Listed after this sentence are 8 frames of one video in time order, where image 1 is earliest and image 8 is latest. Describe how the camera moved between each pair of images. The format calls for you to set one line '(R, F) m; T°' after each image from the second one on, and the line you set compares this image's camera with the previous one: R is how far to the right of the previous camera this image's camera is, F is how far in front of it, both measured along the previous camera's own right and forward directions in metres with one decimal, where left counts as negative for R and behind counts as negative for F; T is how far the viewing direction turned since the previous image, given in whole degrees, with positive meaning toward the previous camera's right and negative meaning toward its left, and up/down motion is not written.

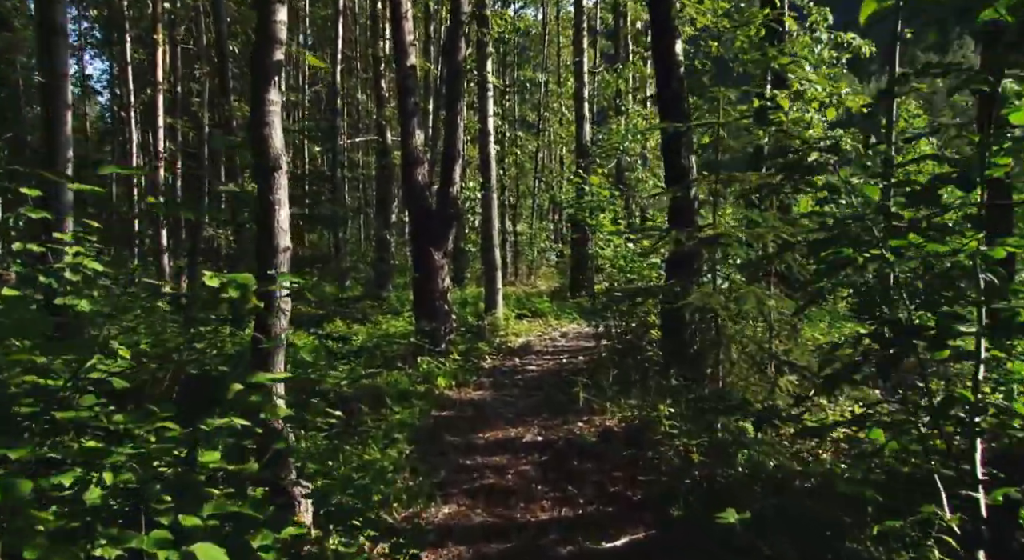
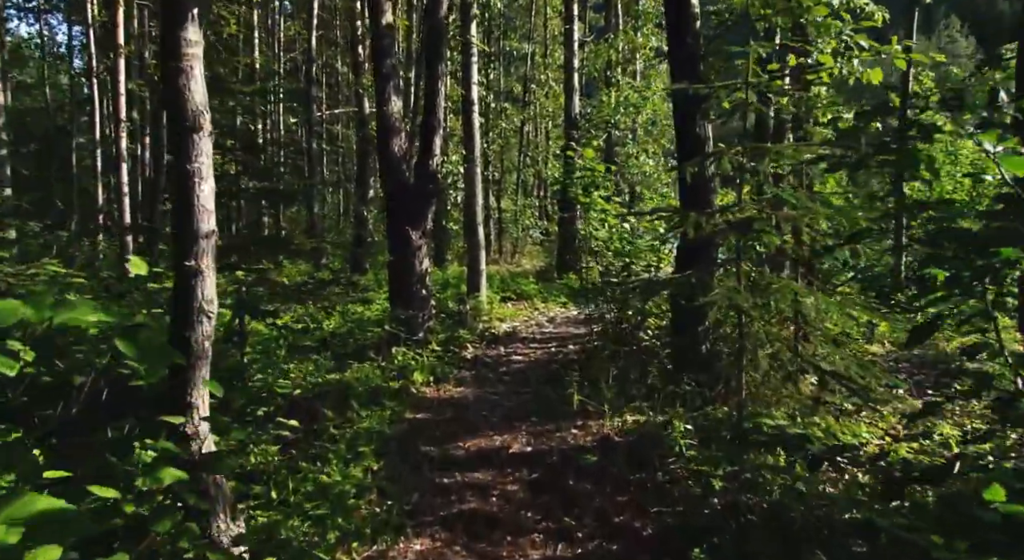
(0.0, +1.2) m; +1°
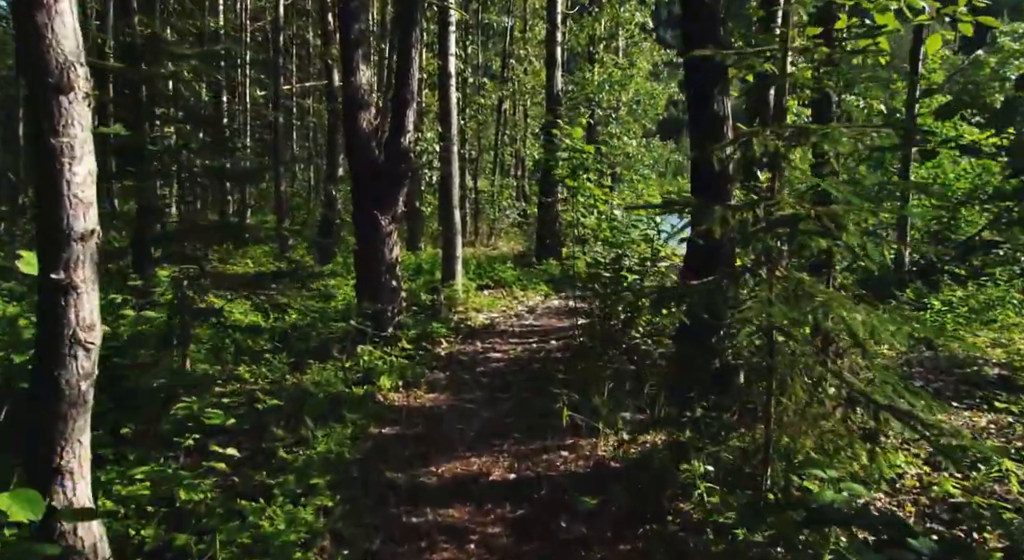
(-0.1, +1.2) m; +1°
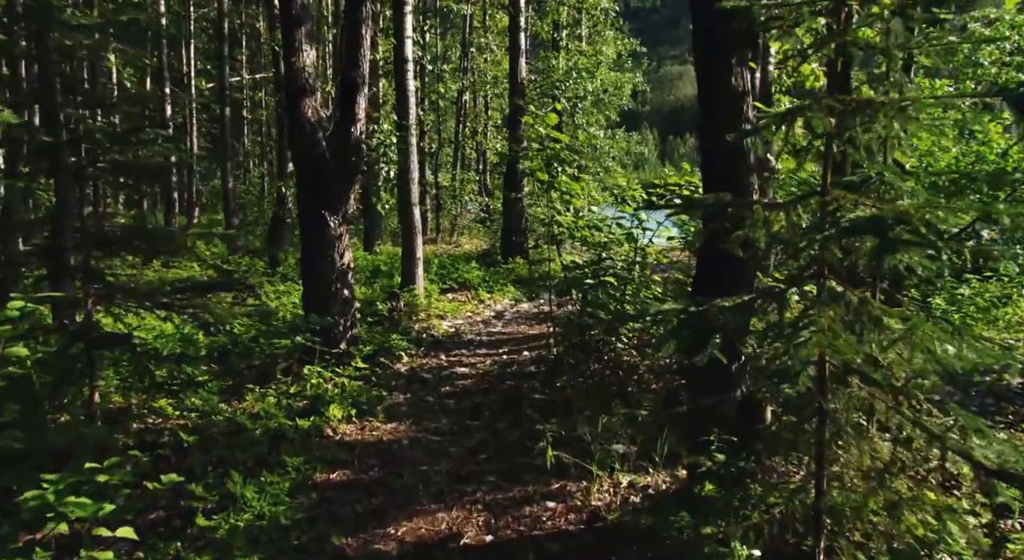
(-0.1, +1.3) m; +2°
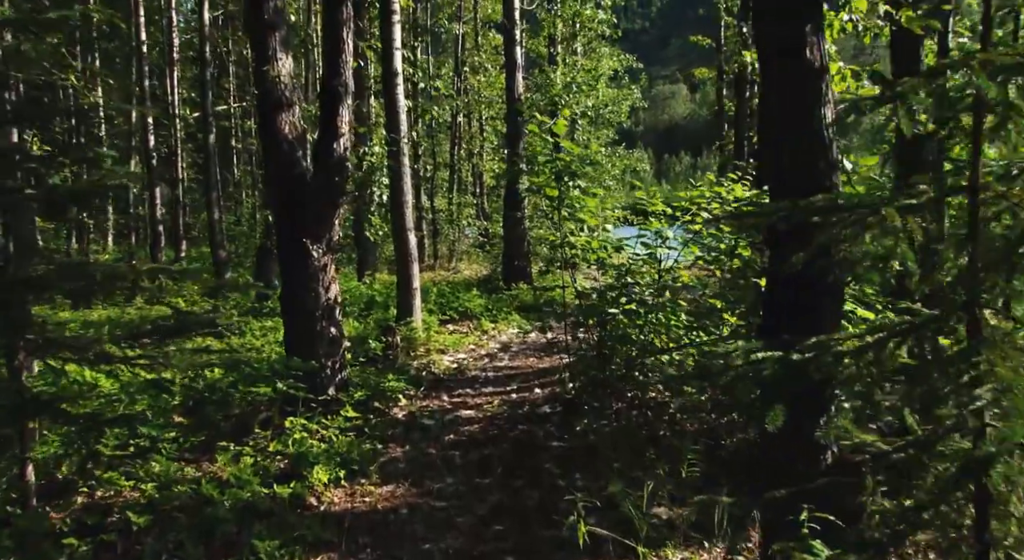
(-0.1, +1.2) m; 0°
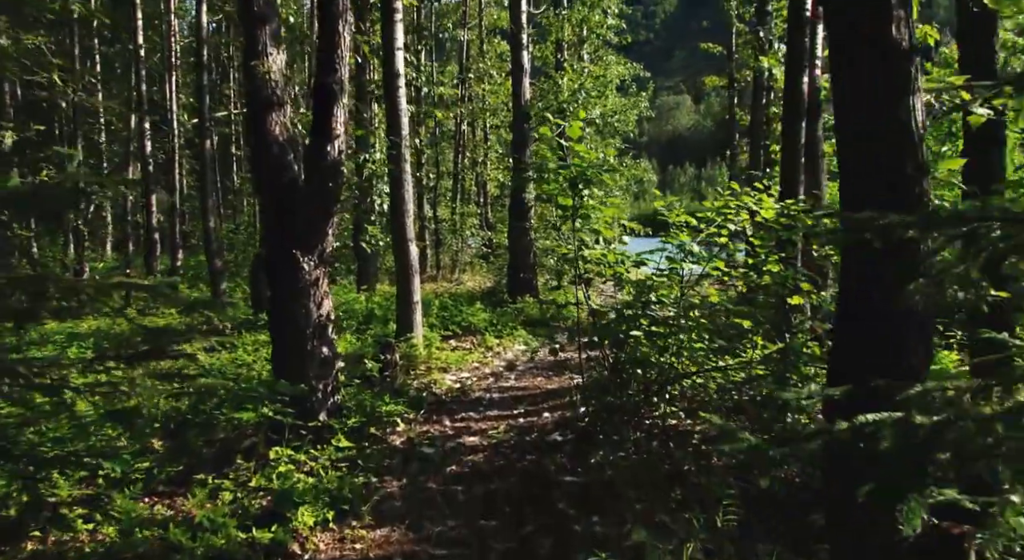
(-0.1, +0.8) m; 0°
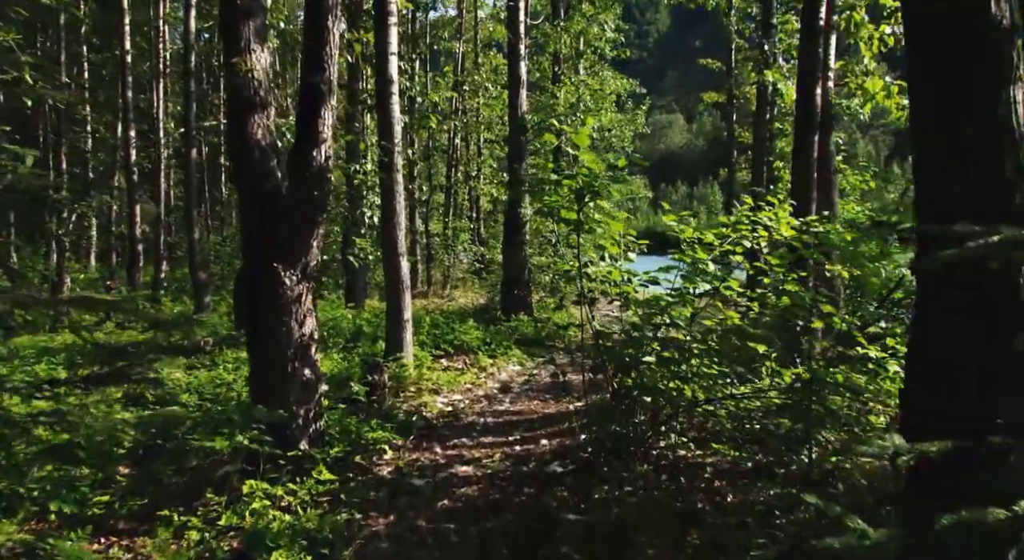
(-0.1, +0.6) m; +1°
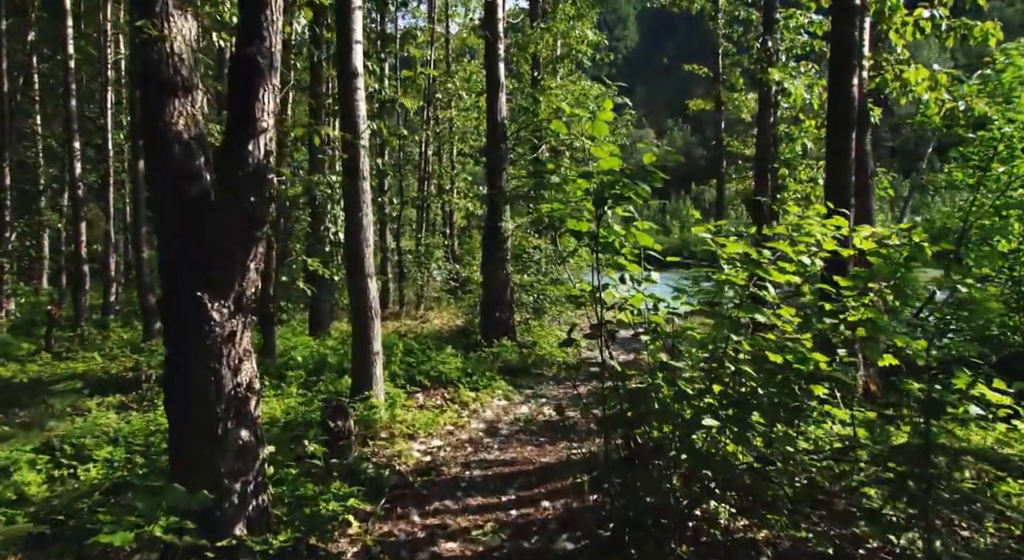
(-0.2, +1.7) m; +2°
